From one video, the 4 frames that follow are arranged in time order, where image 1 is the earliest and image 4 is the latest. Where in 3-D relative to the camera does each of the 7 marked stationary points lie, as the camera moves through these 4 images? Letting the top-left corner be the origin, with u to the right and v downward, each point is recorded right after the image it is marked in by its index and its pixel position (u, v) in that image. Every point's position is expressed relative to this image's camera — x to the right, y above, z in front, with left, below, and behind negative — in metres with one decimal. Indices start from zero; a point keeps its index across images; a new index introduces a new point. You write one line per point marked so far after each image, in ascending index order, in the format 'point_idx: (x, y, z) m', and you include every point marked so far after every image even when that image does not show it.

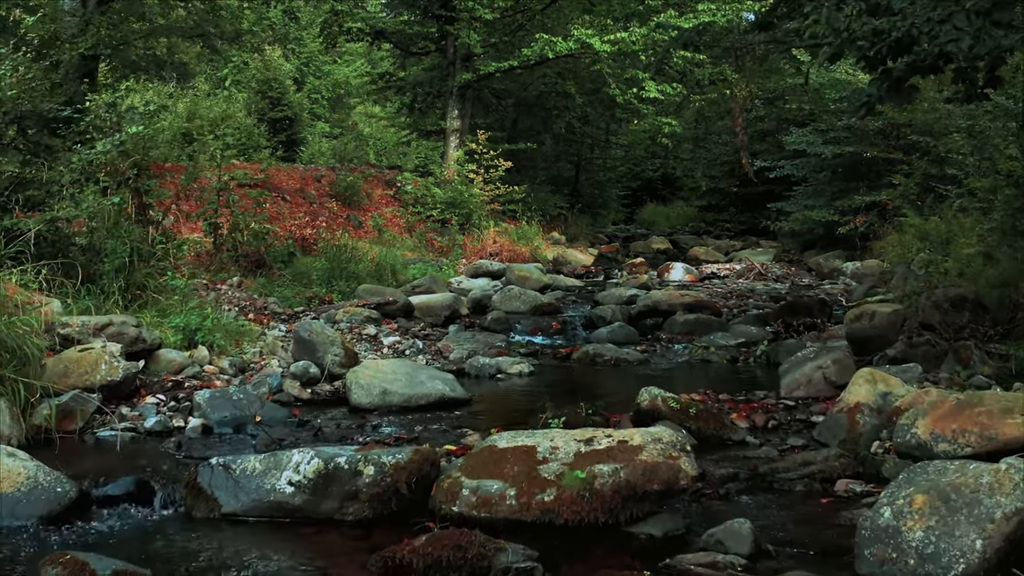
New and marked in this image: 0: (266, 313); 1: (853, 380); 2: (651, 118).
0: (-3.1, -0.3, +9.1) m
1: (+2.7, -0.7, +5.7) m
2: (+3.8, +4.6, +19.5) m
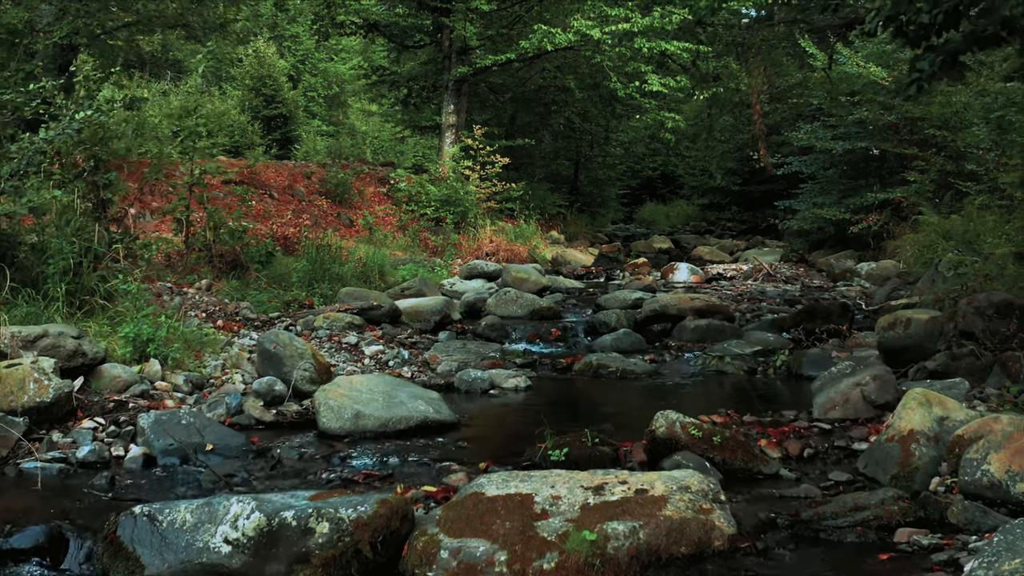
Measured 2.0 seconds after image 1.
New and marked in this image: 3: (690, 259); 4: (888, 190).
0: (-3.2, -0.4, +8.2) m
1: (+2.7, -0.8, +4.9) m
2: (+3.7, +4.6, +18.7) m
3: (+4.7, +0.8, +19.0) m
4: (+8.4, +2.2, +15.9) m
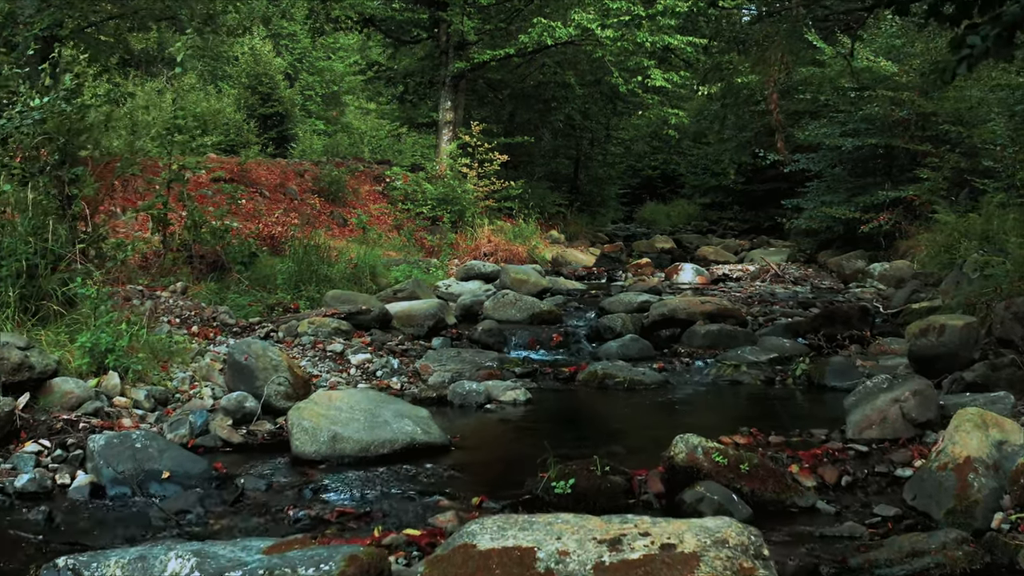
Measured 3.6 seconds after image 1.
0: (-3.2, -0.4, +7.6) m
1: (+2.6, -0.8, +4.3) m
2: (+3.7, +4.6, +18.1) m
3: (+4.7, +0.8, +18.5) m
4: (+8.4, +2.1, +15.4) m
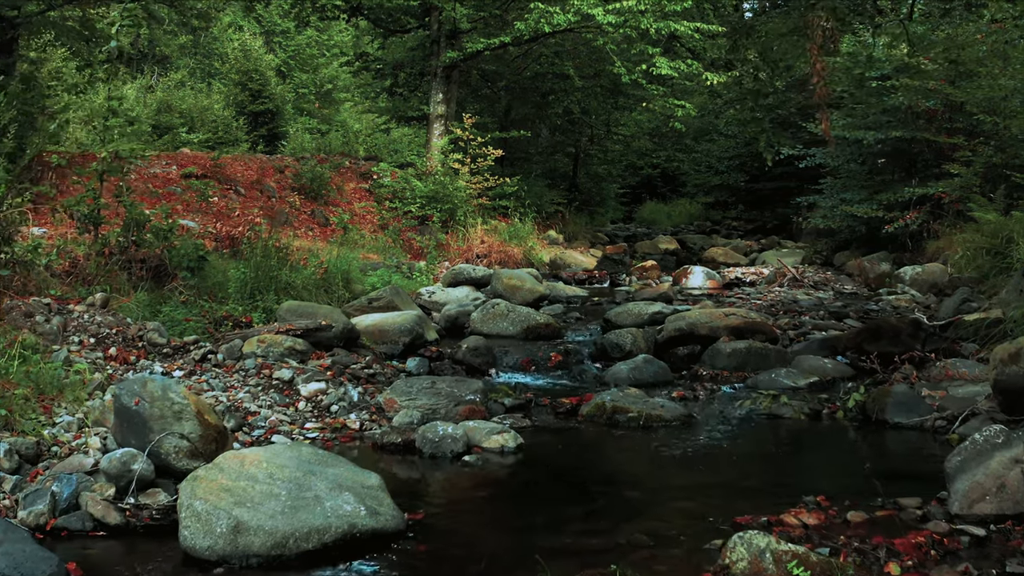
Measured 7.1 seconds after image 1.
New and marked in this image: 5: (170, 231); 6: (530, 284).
0: (-3.3, -0.5, +6.3) m
1: (+2.6, -0.9, +2.9) m
2: (+3.6, +4.5, +16.8) m
3: (+4.6, +0.7, +17.1) m
4: (+8.2, +2.0, +14.0) m
5: (-3.8, +0.6, +7.9) m
6: (+0.3, +0.1, +10.9) m
